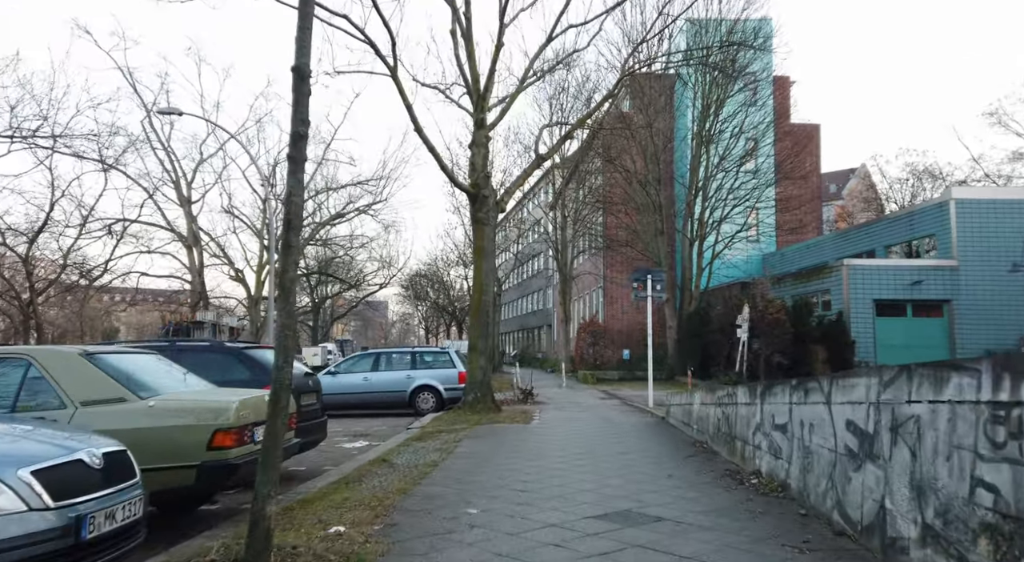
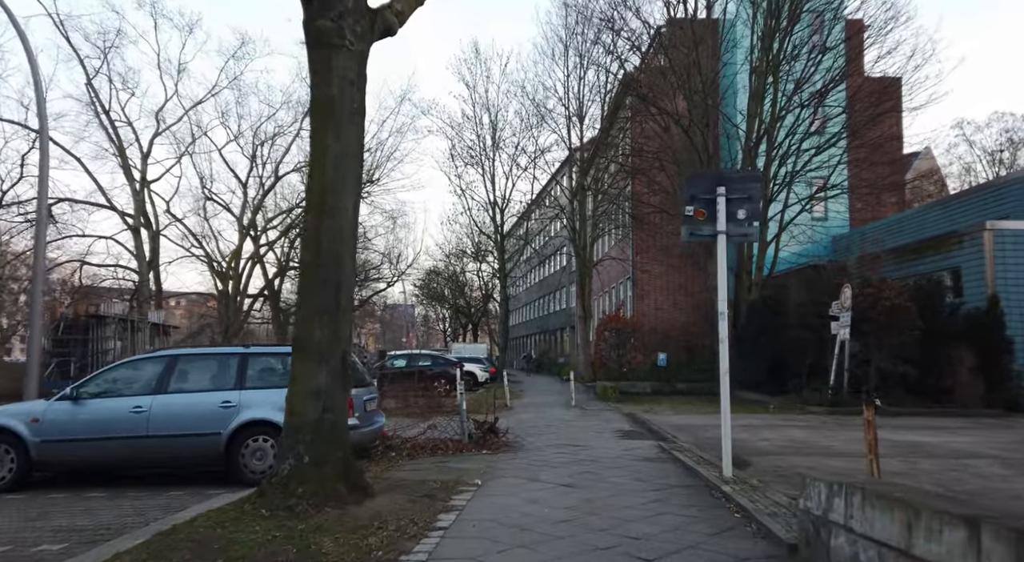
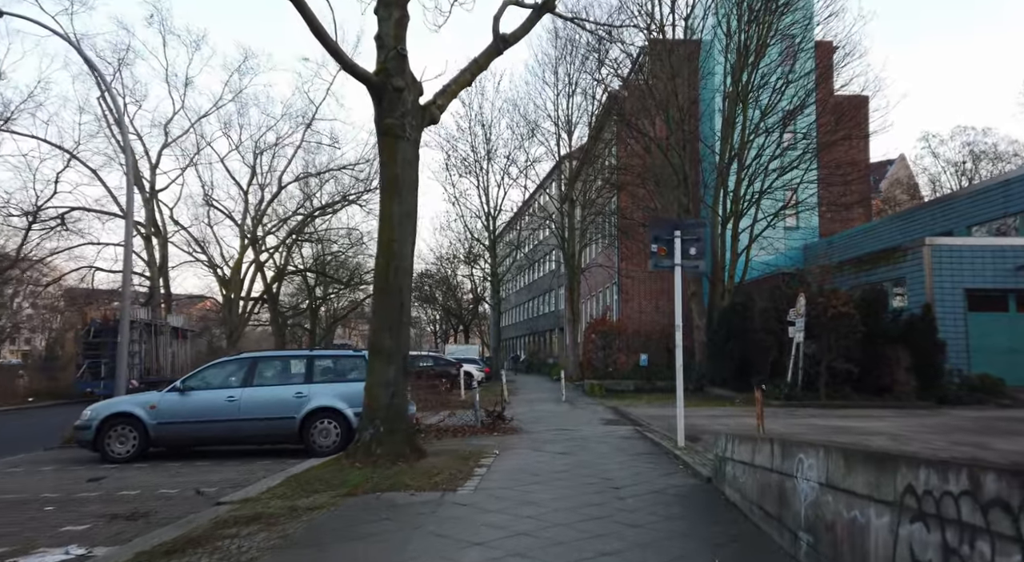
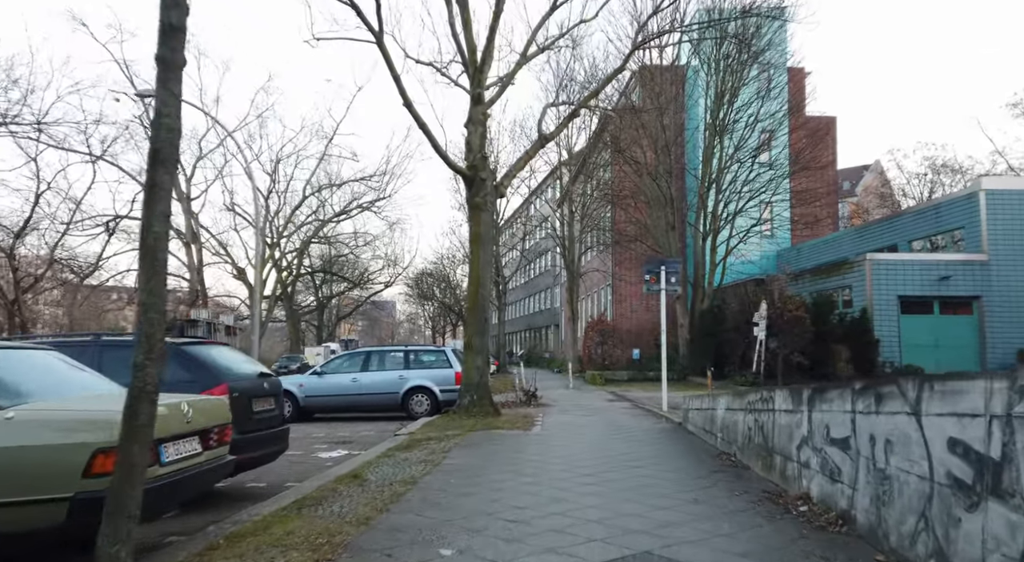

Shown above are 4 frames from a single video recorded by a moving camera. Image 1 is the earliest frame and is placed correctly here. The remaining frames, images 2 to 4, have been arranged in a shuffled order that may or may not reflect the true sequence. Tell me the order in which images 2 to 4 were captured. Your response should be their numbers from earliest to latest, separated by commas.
4, 3, 2
